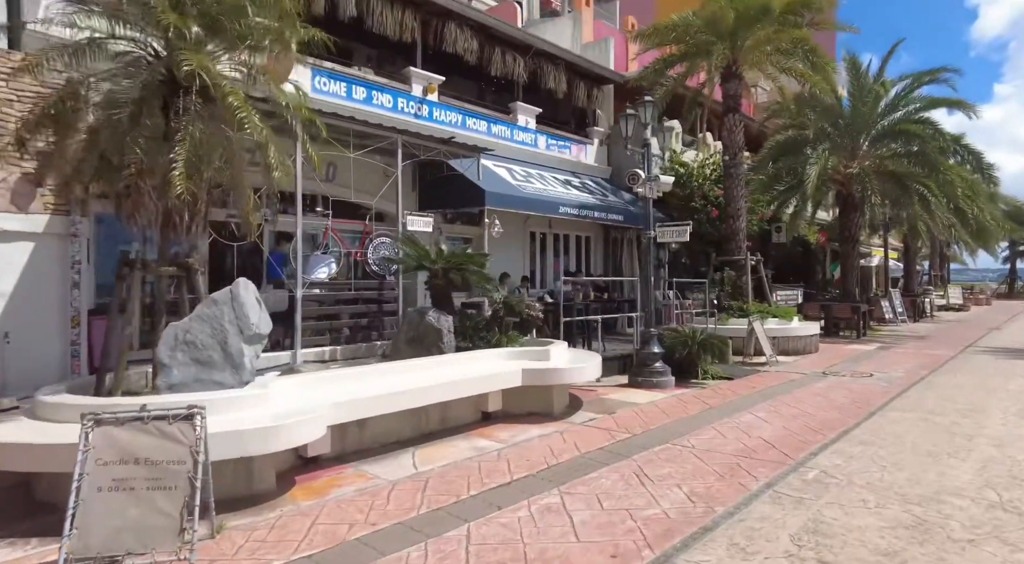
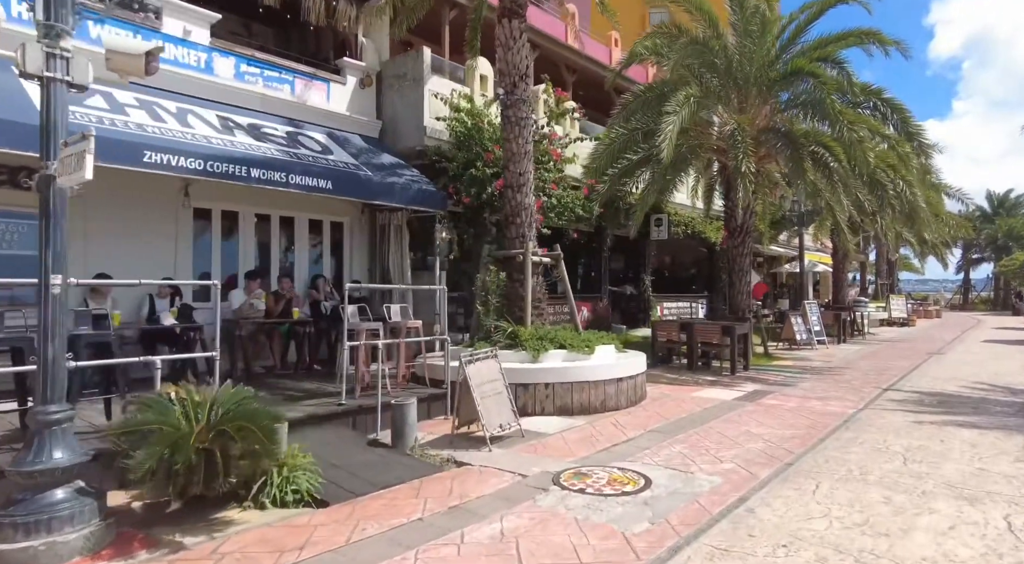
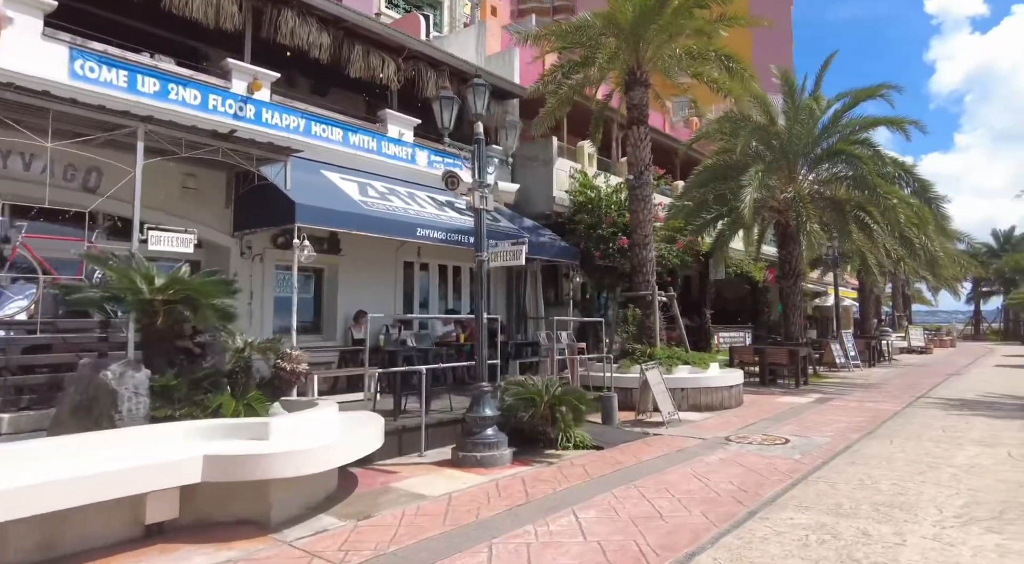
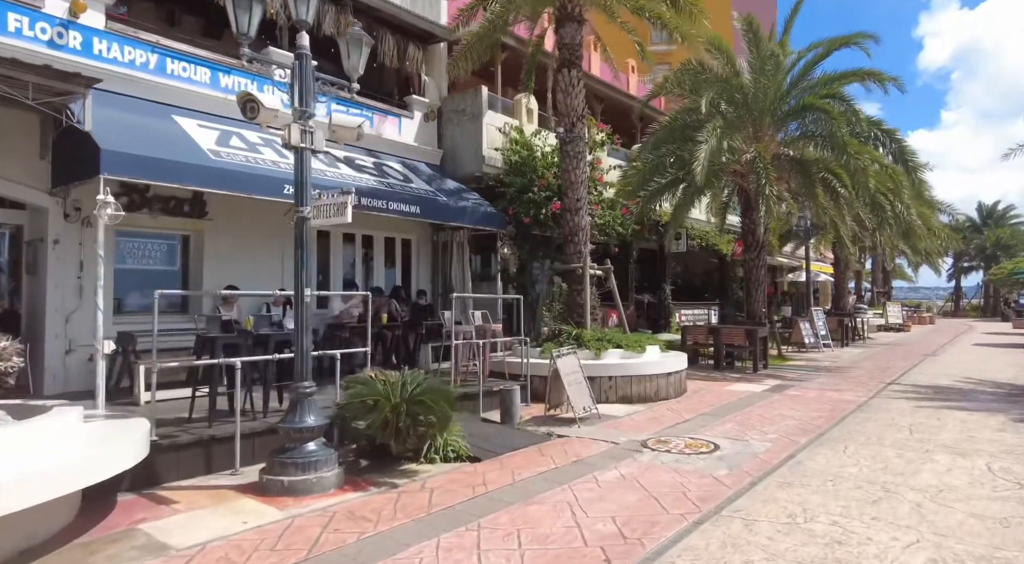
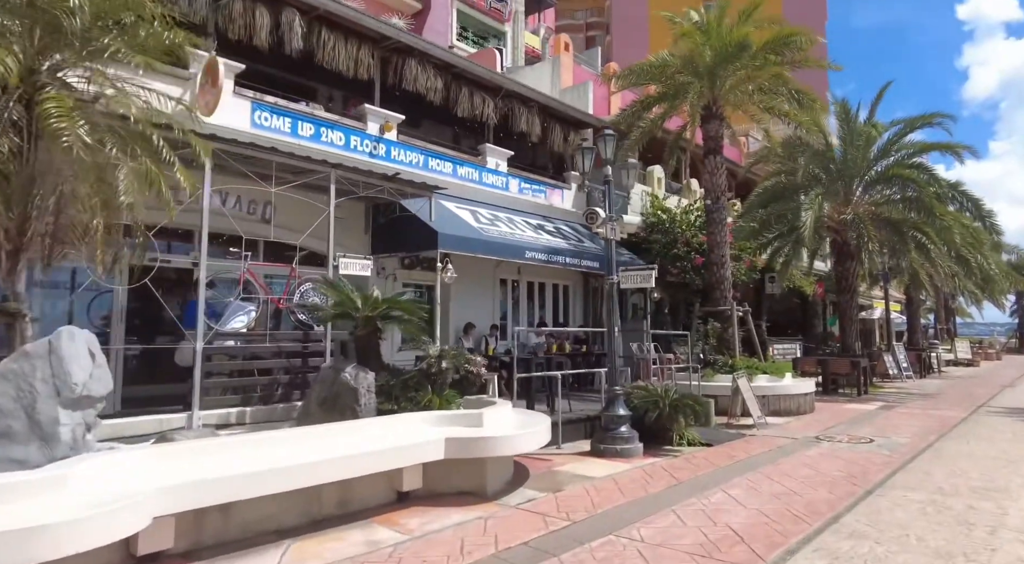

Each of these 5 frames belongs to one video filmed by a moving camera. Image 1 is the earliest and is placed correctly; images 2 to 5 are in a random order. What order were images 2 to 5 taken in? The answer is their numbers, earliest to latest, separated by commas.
5, 3, 4, 2
